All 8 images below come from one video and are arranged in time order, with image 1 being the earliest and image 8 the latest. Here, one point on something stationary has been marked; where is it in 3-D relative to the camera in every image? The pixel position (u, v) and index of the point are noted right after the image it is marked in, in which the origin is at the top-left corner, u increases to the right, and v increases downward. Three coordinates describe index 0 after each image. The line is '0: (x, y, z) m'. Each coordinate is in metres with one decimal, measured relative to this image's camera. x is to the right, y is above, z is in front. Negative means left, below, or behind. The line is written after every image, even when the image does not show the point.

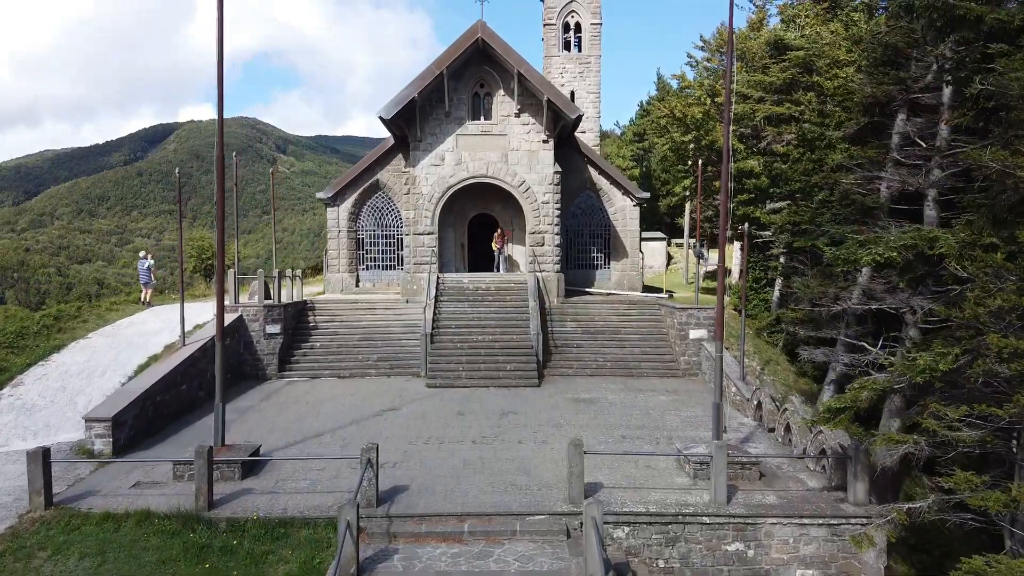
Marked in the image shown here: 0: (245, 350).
0: (-19.2, -4.5, +19.2) m
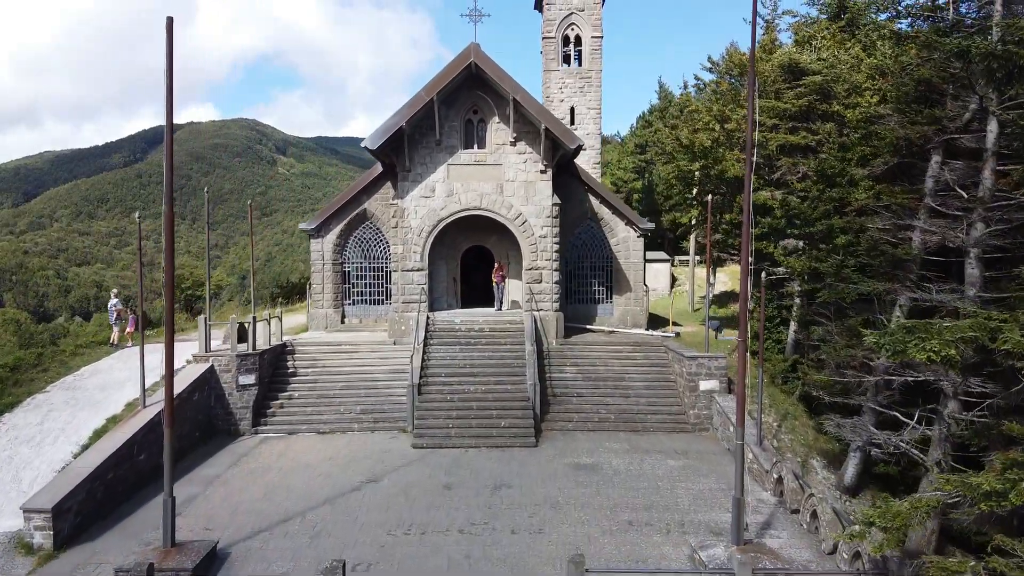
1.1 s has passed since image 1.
0: (-19.6, -7.7, +17.7) m
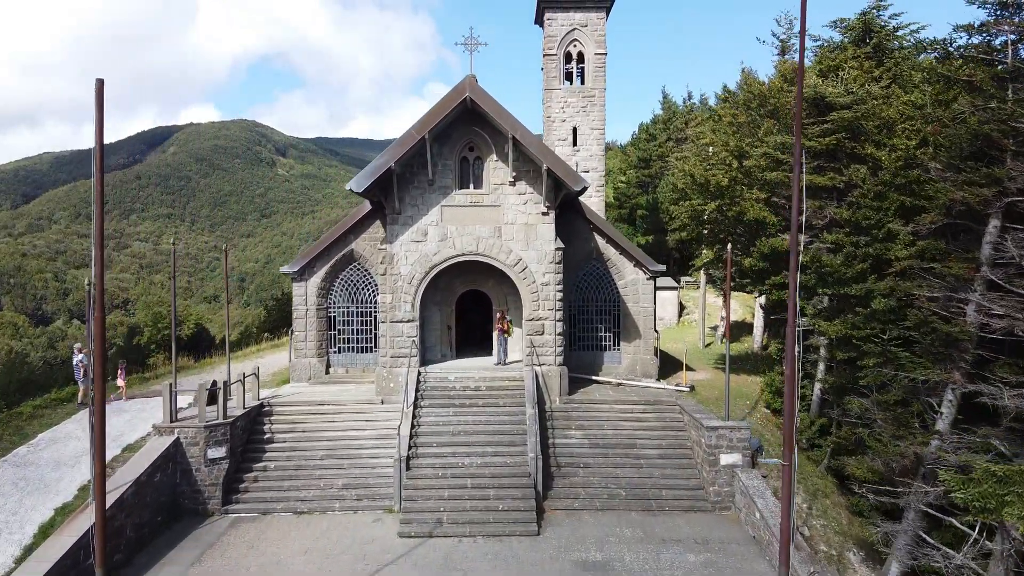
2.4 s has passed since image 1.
0: (-19.6, -11.5, +15.9) m
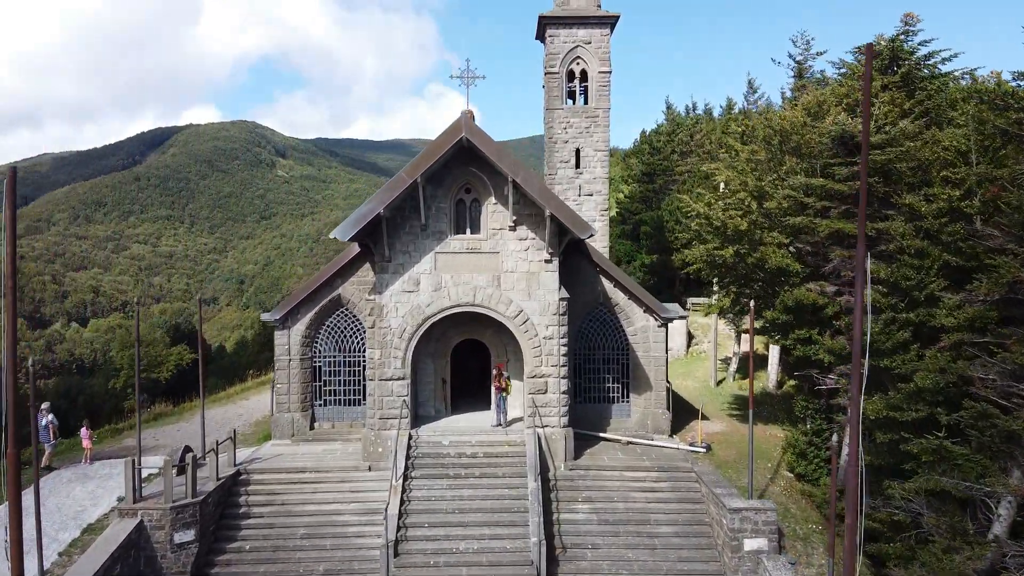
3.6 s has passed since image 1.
0: (-19.6, -15.0, +14.3) m
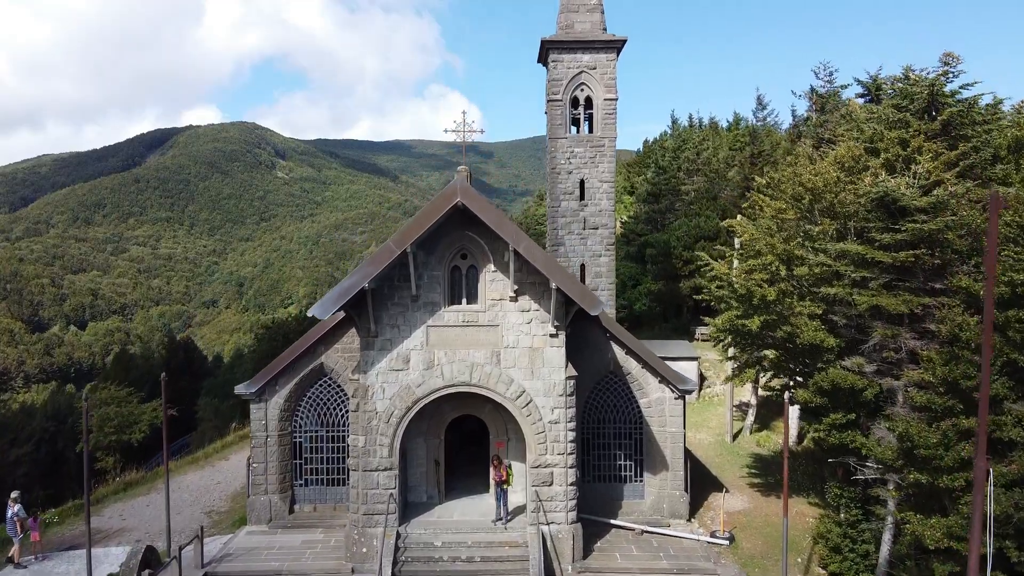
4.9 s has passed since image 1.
0: (-19.6, -19.7, +12.4) m
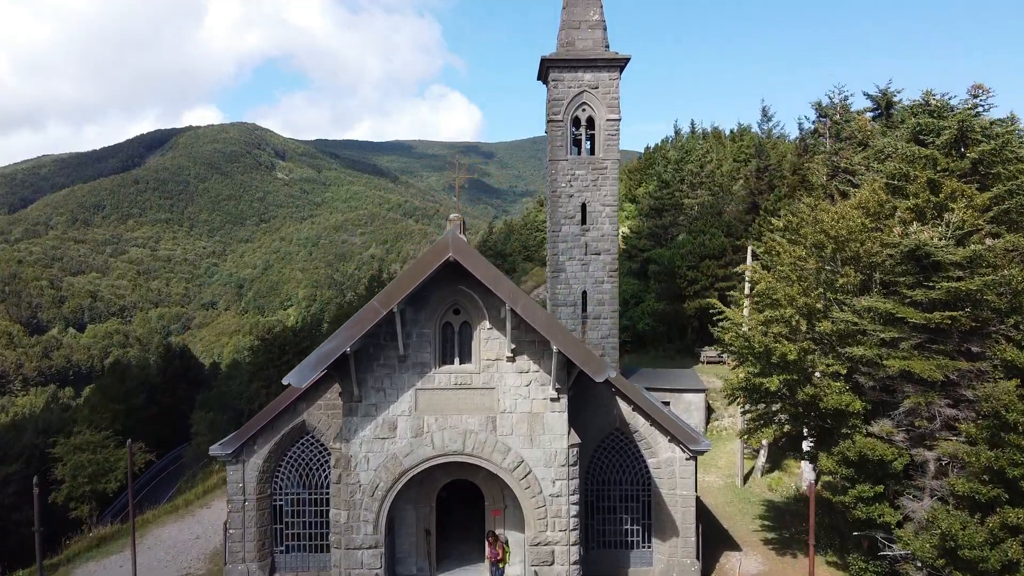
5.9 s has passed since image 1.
0: (-19.7, -22.9, +11.1) m
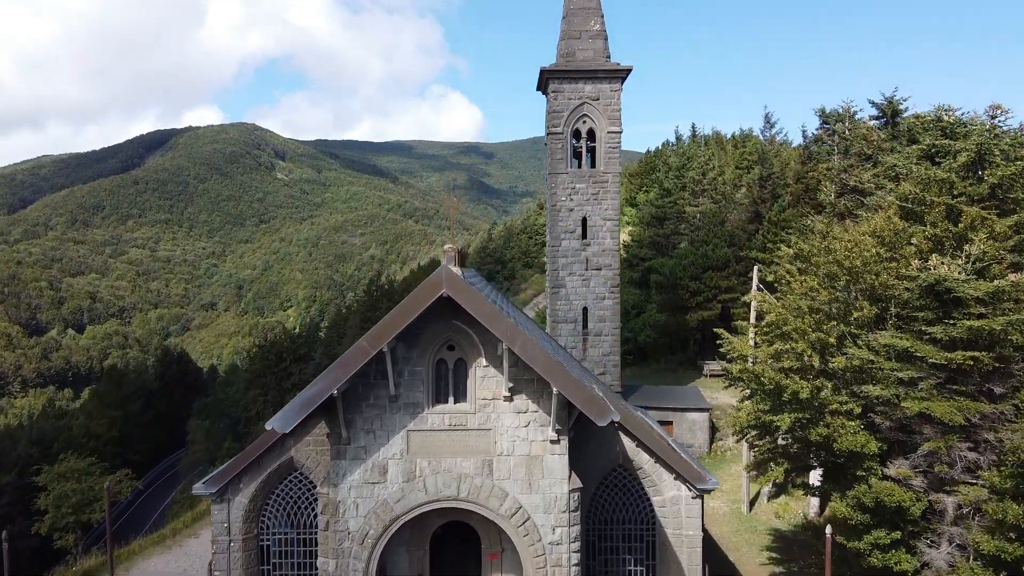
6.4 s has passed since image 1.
0: (-19.9, -24.7, +10.3) m
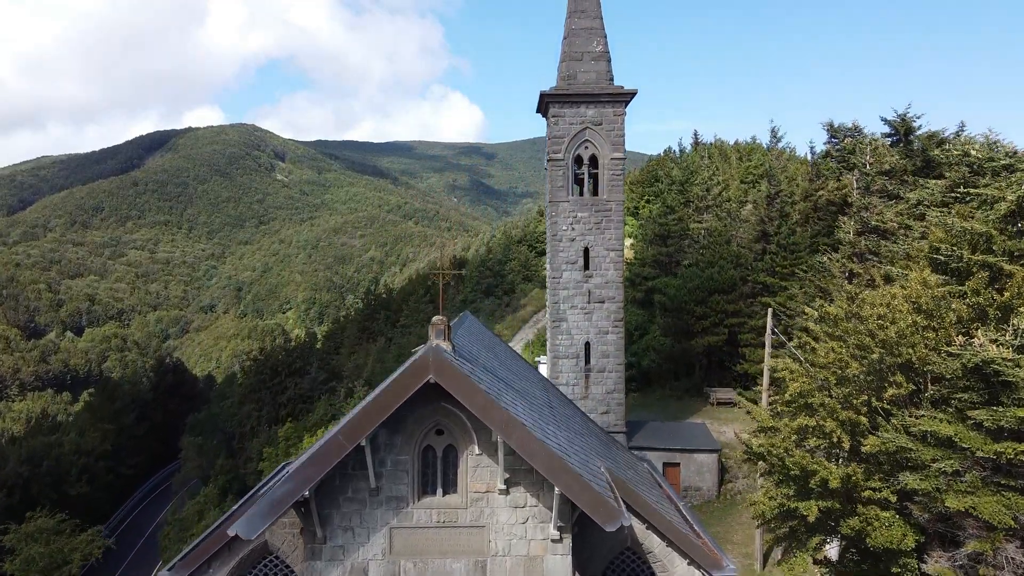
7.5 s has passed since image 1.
0: (-20.1, -28.4, +8.8) m
